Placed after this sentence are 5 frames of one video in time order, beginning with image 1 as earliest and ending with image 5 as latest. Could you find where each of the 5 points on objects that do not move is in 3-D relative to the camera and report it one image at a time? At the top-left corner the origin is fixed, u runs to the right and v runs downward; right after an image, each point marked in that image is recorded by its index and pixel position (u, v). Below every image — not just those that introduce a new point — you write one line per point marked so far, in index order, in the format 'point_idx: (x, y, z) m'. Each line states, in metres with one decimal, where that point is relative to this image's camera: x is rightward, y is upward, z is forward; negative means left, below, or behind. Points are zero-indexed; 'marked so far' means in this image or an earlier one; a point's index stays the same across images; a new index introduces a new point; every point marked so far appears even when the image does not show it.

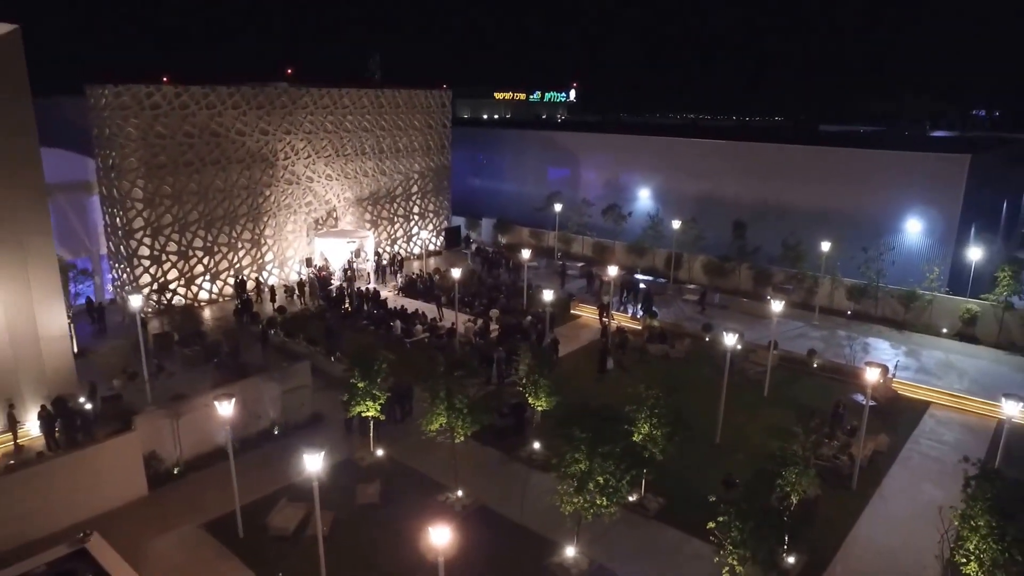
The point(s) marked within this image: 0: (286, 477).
0: (-3.0, -2.5, +9.4) m
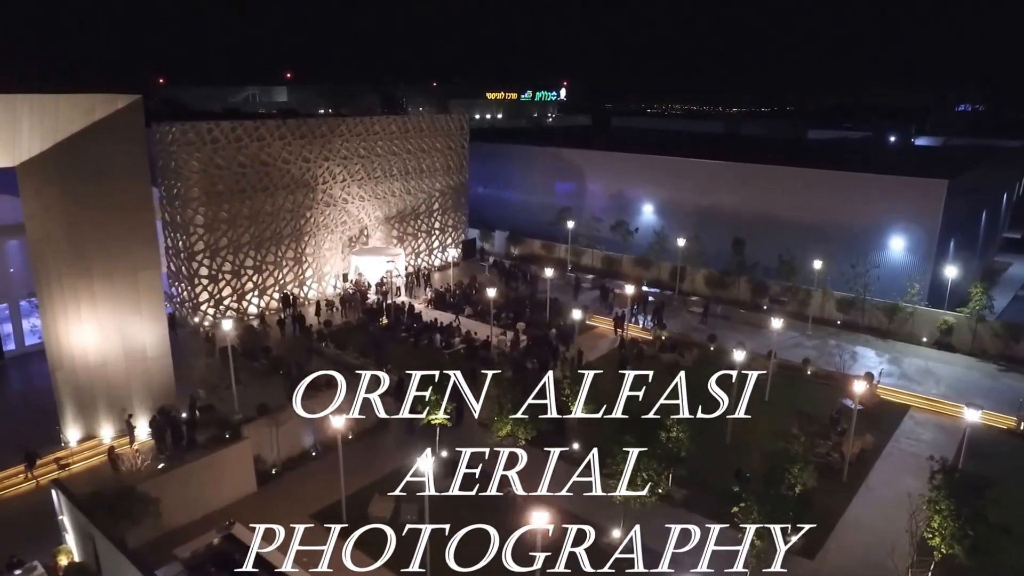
0: (-2.3, -3.0, +11.1) m
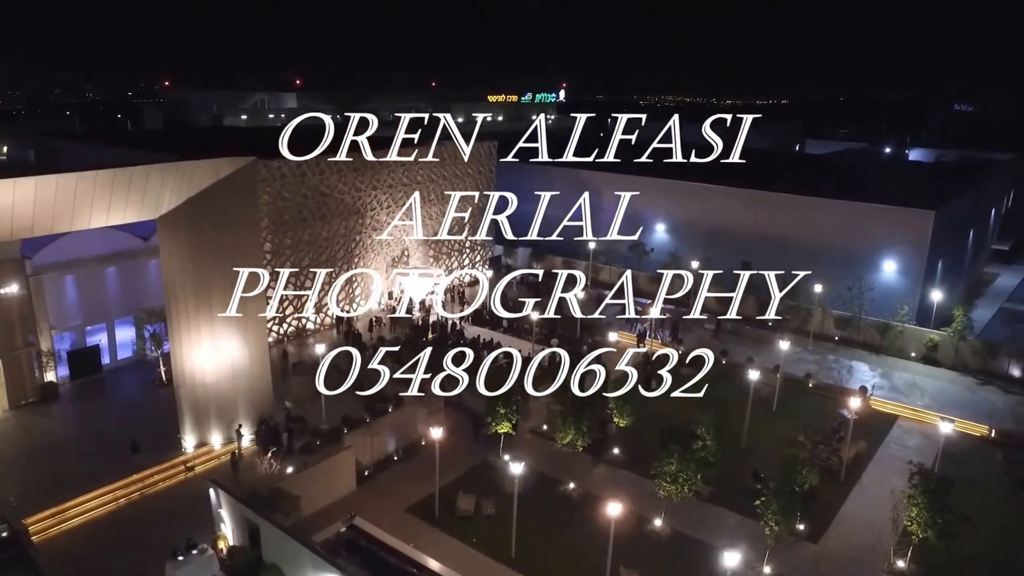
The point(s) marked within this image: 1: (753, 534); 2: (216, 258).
0: (-1.2, -3.6, +13.3) m
1: (+4.1, -4.2, +11.7) m
2: (-5.8, +0.6, +13.6) m
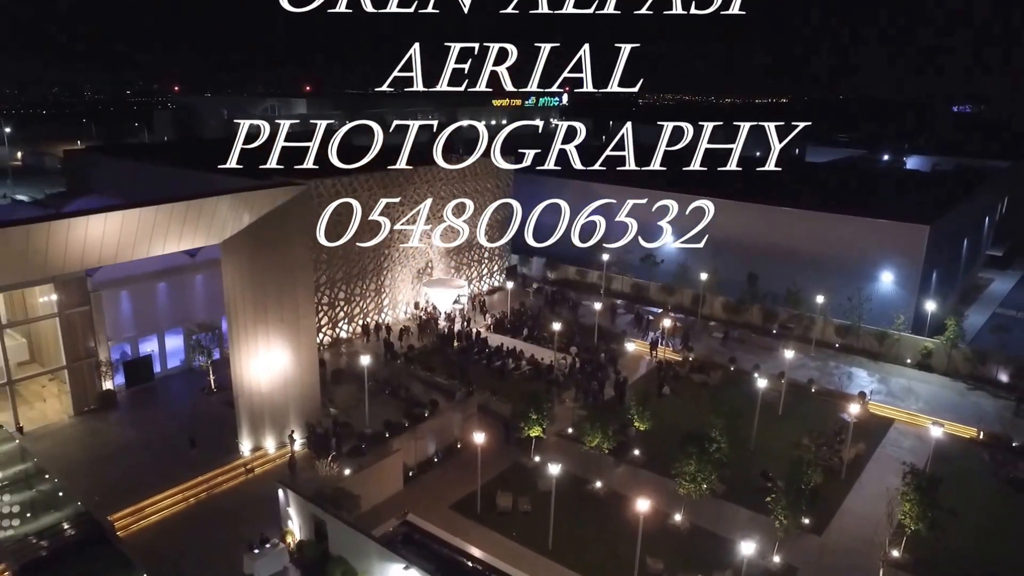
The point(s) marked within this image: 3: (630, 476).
0: (-0.6, -4.0, +14.7) m
1: (+4.7, -4.5, +13.1) m
2: (-5.1, +0.2, +14.9) m
3: (+2.5, -4.0, +14.7) m
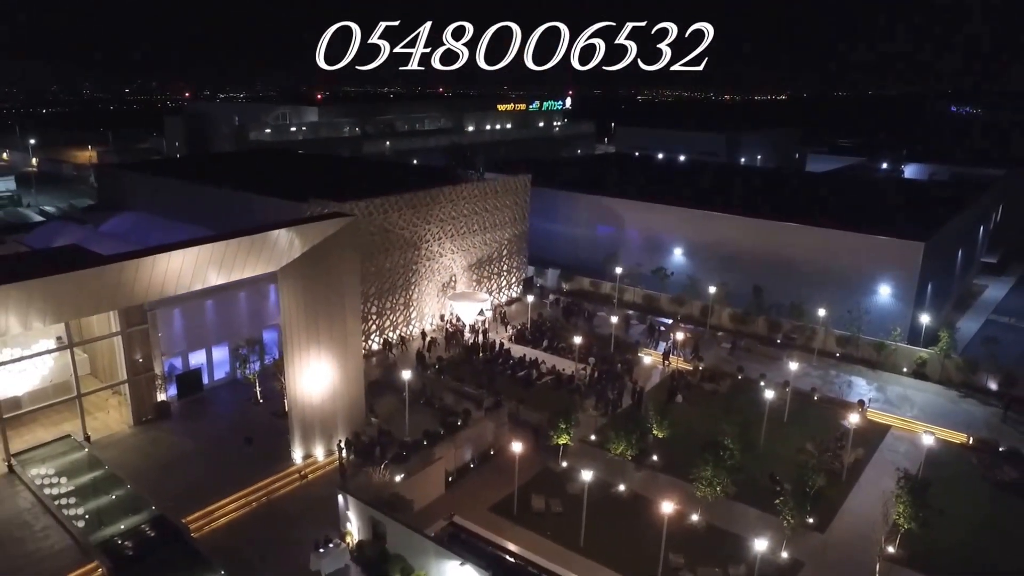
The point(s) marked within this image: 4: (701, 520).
0: (+0.1, -4.5, +16.2) m
1: (+5.4, -5.0, +14.5) m
2: (-4.4, -0.3, +16.4) m
3: (+3.2, -4.5, +16.2) m
4: (+4.0, -4.9, +14.6) m
